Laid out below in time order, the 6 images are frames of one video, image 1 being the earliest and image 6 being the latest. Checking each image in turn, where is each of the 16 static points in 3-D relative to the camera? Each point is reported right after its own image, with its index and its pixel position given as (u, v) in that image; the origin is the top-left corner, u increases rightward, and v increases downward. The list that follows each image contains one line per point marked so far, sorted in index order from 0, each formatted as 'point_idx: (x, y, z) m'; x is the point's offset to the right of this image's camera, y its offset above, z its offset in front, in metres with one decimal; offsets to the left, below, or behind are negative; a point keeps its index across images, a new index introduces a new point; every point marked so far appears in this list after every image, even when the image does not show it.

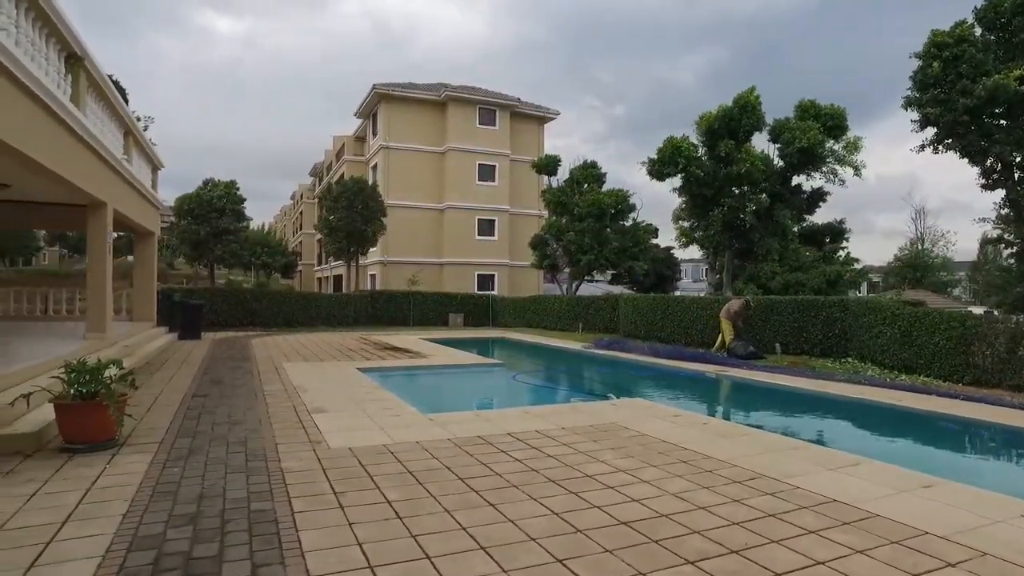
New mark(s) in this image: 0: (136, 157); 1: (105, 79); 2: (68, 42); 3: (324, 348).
0: (-6.6, +2.3, +13.5) m
1: (-5.4, +2.8, +10.2) m
2: (-4.9, +2.7, +8.4) m
3: (-3.1, -1.0, +12.7) m
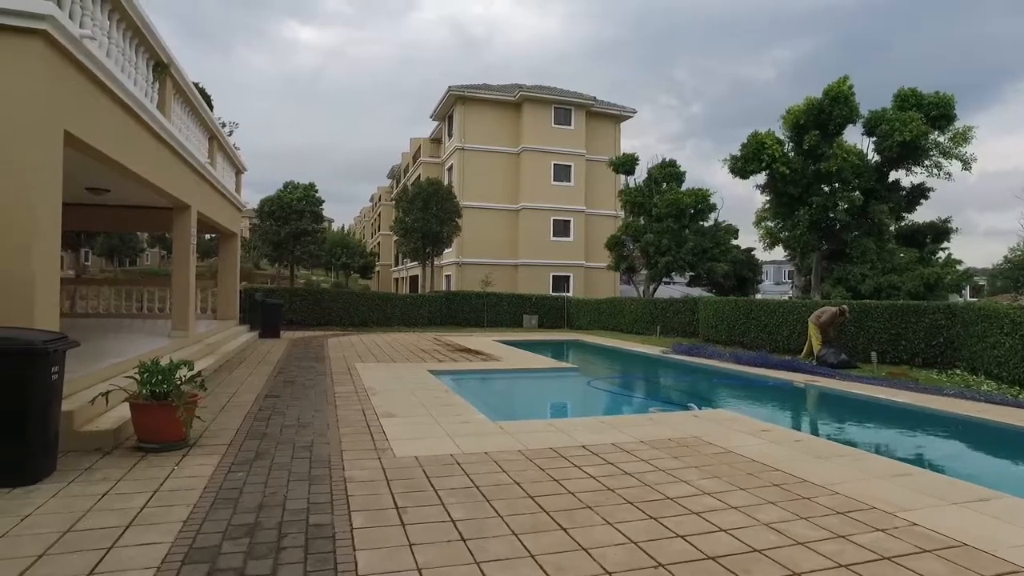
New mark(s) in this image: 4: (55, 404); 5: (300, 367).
0: (-5.3, +2.3, +13.8) m
1: (-4.4, +2.8, +10.5) m
2: (-4.0, +2.7, +8.6) m
3: (-1.9, -1.0, +12.7) m
4: (-2.8, -0.7, +4.7) m
5: (-2.8, -1.1, +10.2) m
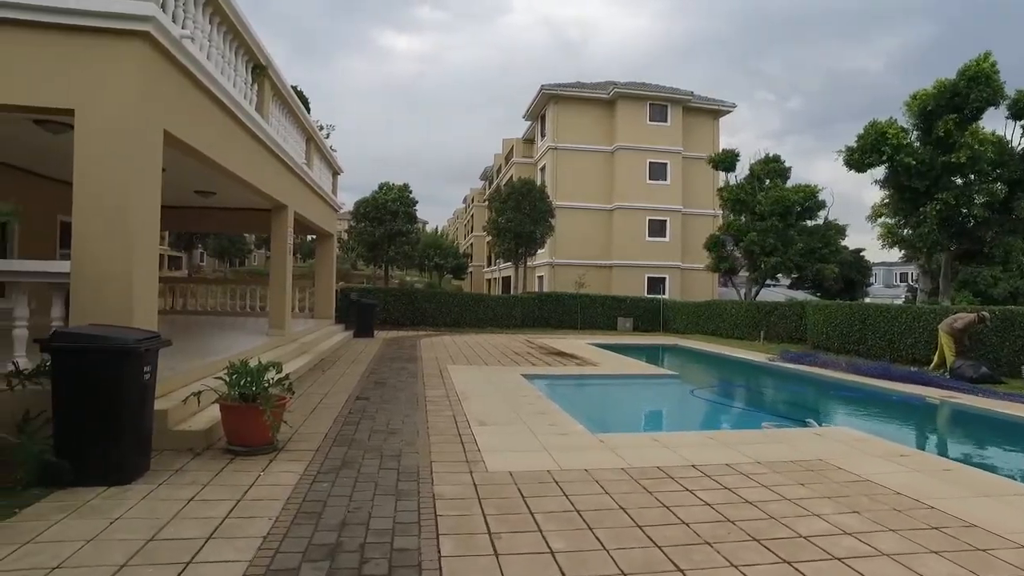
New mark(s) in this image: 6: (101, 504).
0: (-3.6, +2.3, +14.0) m
1: (-3.1, +2.8, +10.6) m
2: (-2.9, +2.7, +8.7) m
3: (-0.4, -1.0, +12.5) m
4: (-2.2, -0.7, +4.6) m
5: (-1.6, -1.1, +10.1) m
6: (-2.2, -1.1, +4.0) m
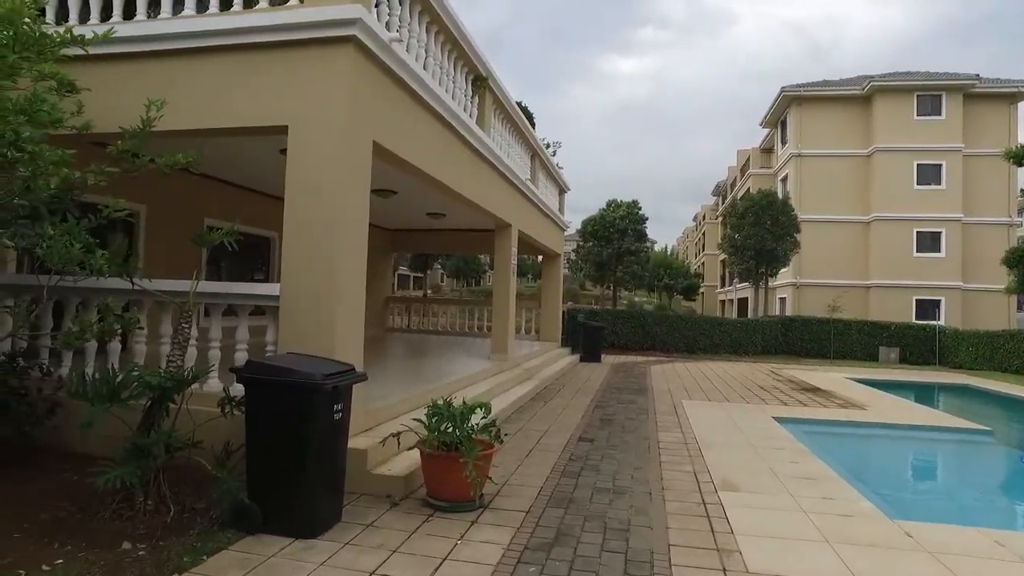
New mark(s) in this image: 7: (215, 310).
0: (+0.5, +1.9, +13.5) m
1: (0.0, +2.5, +10.1) m
2: (-0.4, +2.4, +8.2) m
3: (+3.2, -1.4, +11.1) m
4: (-0.9, -0.8, +4.1) m
5: (+1.3, -1.3, +9.1) m
6: (-1.1, -1.3, +3.5) m
7: (-2.1, -0.2, +5.3) m
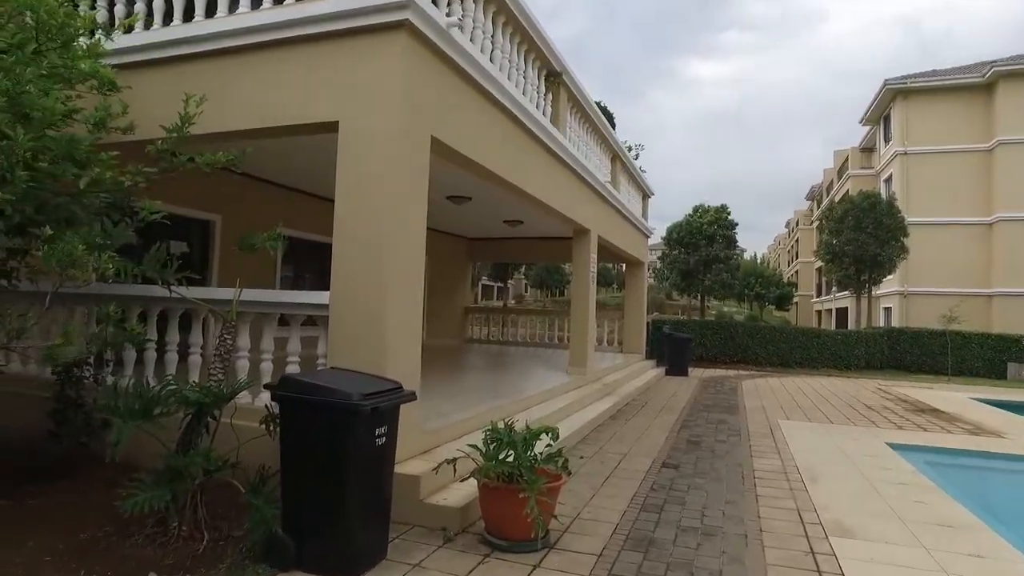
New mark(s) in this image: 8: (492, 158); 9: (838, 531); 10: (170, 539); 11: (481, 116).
0: (+1.9, +1.7, +12.9) m
1: (+1.0, +2.4, +9.5) m
2: (+0.4, +2.3, +7.7) m
3: (+4.2, -1.5, +10.1) m
4: (-0.6, -0.9, +3.6) m
5: (+2.1, -1.4, +8.4) m
6: (-0.8, -1.3, +3.0) m
7: (-1.6, -0.2, +4.9) m
8: (-0.1, +1.1, +6.2) m
9: (+1.6, -1.2, +3.9) m
10: (-1.8, -1.3, +3.9) m
11: (-0.2, +1.3, +5.9) m
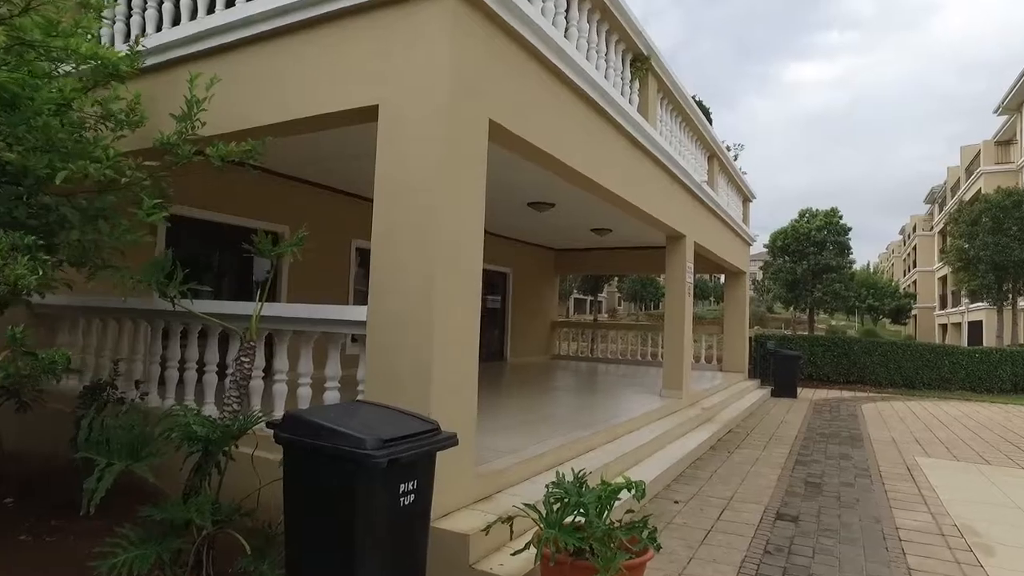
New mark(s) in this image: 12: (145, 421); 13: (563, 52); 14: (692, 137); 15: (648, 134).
0: (+3.2, +1.6, +11.7) m
1: (+1.9, +2.2, +8.5) m
2: (+1.1, +2.2, +6.8) m
3: (+5.3, -1.6, +8.6) m
4: (-0.3, -0.9, +2.8) m
5: (+3.0, -1.5, +7.2) m
6: (-0.6, -1.3, +2.2) m
7: (-1.2, -0.3, +4.2) m
8: (+0.4, +1.0, +5.4) m
9: (+1.9, -1.3, +2.8) m
10: (-1.5, -1.4, +3.2) m
11: (+0.3, +1.3, +5.0) m
12: (-1.6, -0.6, +3.4) m
13: (+0.4, +1.6, +5.0) m
14: (+2.2, +1.9, +9.5) m
15: (+1.2, +1.4, +7.0) m
